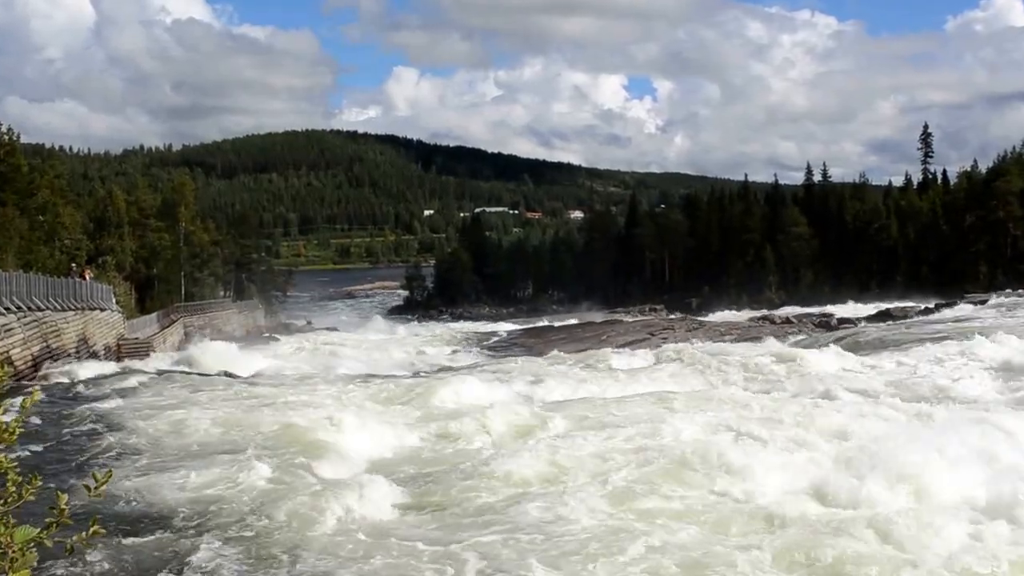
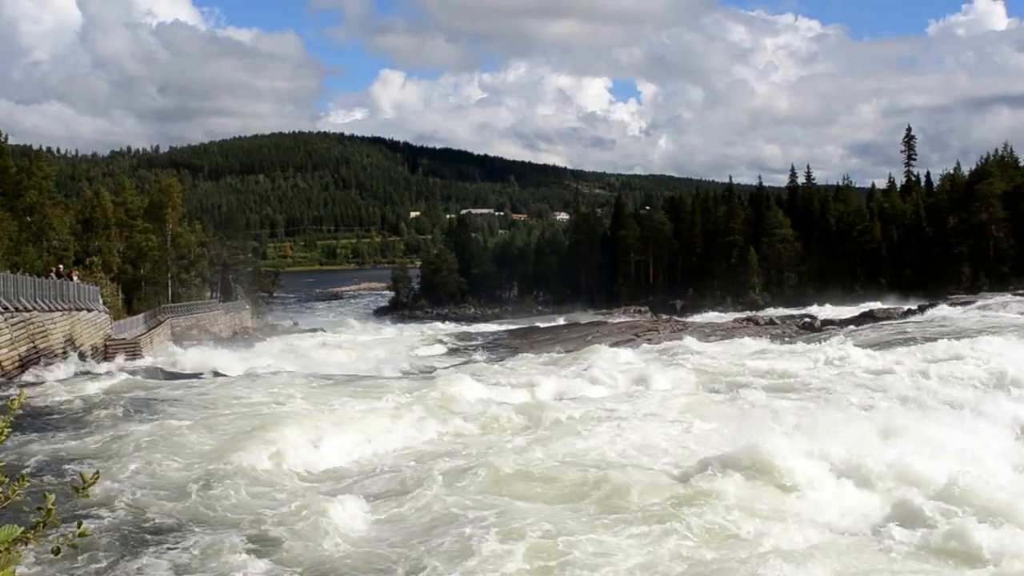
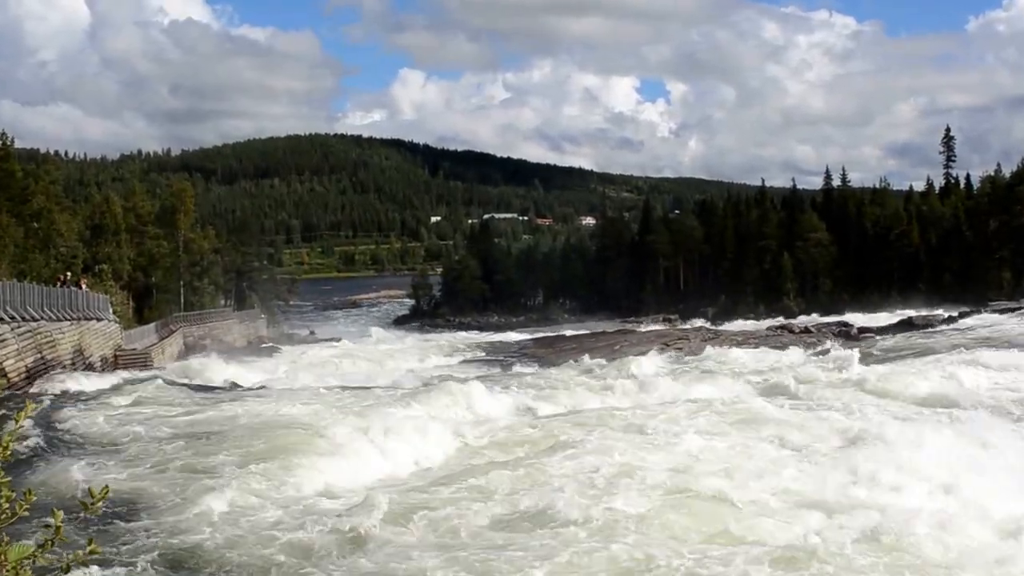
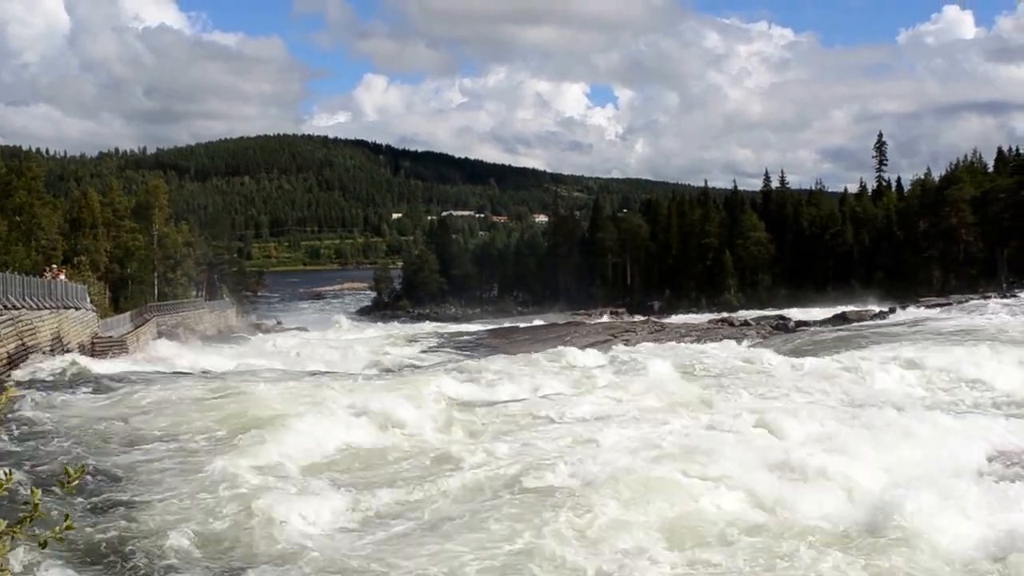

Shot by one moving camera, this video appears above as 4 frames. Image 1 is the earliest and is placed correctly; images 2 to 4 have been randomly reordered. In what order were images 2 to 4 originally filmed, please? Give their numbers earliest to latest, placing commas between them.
3, 2, 4
